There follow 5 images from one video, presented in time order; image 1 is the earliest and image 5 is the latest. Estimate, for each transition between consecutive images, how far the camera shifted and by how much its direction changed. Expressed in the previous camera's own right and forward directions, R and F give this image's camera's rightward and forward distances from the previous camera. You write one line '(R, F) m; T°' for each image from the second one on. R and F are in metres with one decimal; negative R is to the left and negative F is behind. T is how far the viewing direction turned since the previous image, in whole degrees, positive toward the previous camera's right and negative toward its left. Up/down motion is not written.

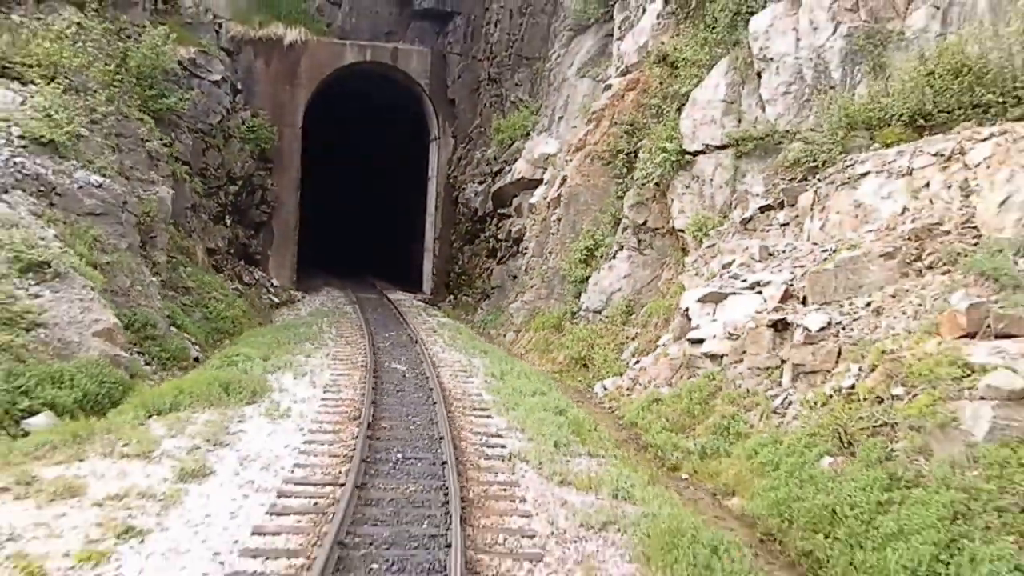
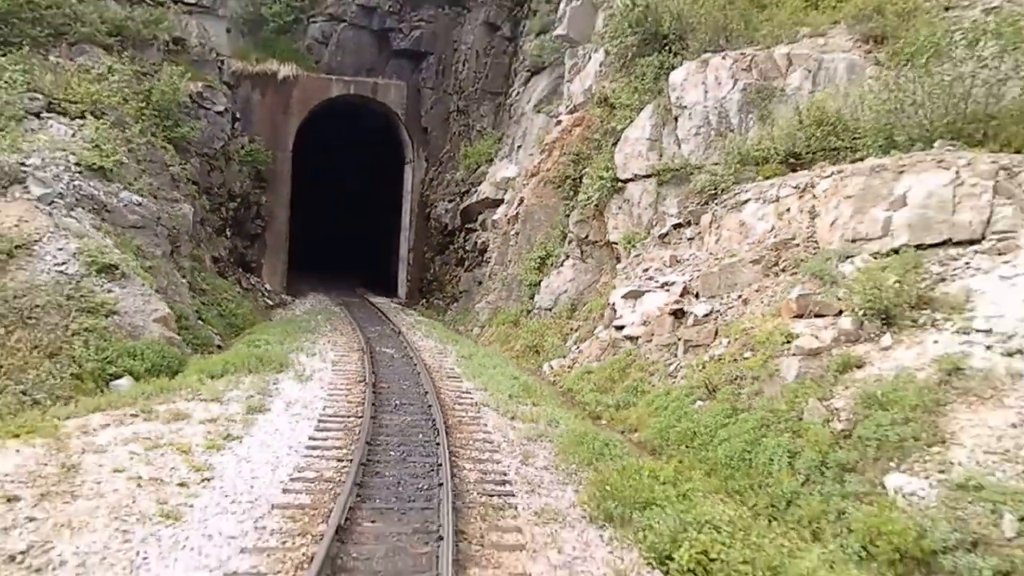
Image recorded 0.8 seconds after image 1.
(0.0, -2.4) m; +2°
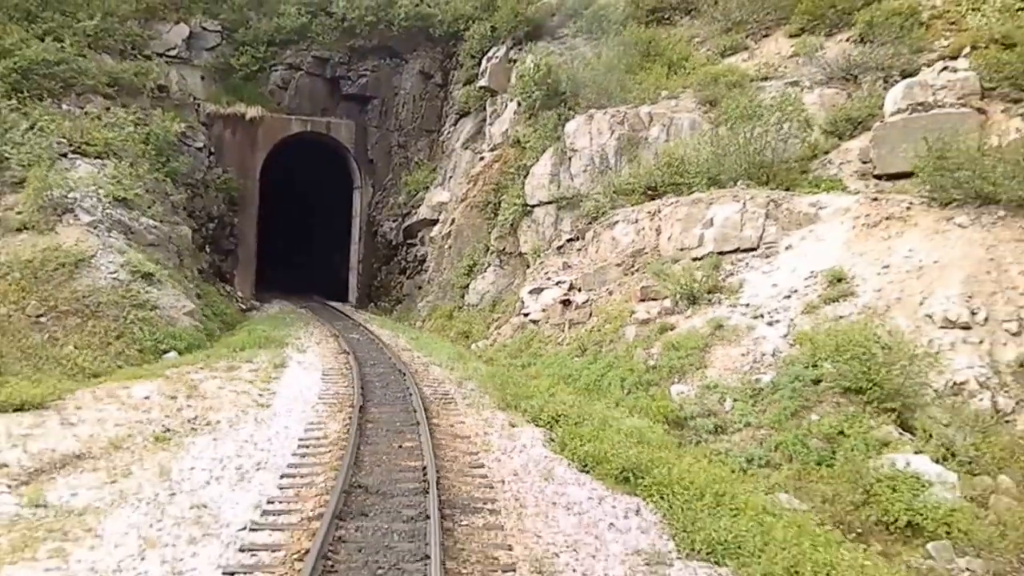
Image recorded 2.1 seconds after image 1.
(-0.1, -4.0) m; +5°
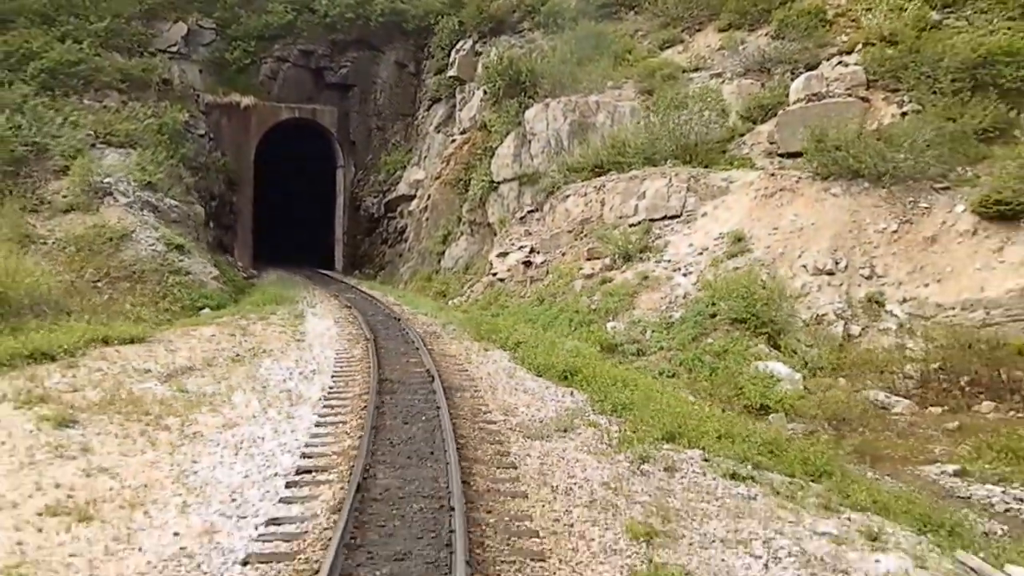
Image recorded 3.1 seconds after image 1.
(-0.1, -3.0) m; +2°
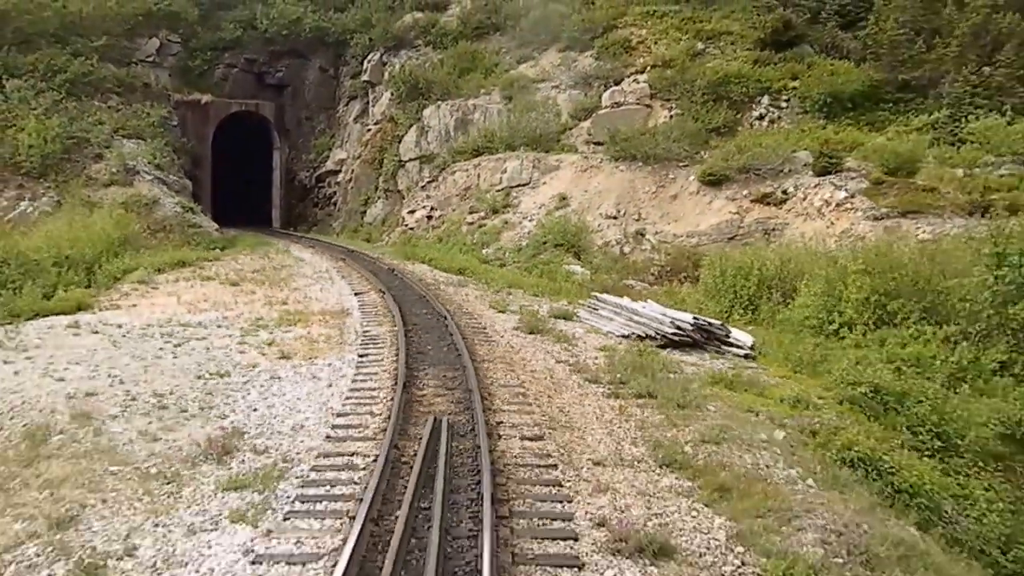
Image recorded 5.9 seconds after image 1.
(-0.9, -8.7) m; +8°
